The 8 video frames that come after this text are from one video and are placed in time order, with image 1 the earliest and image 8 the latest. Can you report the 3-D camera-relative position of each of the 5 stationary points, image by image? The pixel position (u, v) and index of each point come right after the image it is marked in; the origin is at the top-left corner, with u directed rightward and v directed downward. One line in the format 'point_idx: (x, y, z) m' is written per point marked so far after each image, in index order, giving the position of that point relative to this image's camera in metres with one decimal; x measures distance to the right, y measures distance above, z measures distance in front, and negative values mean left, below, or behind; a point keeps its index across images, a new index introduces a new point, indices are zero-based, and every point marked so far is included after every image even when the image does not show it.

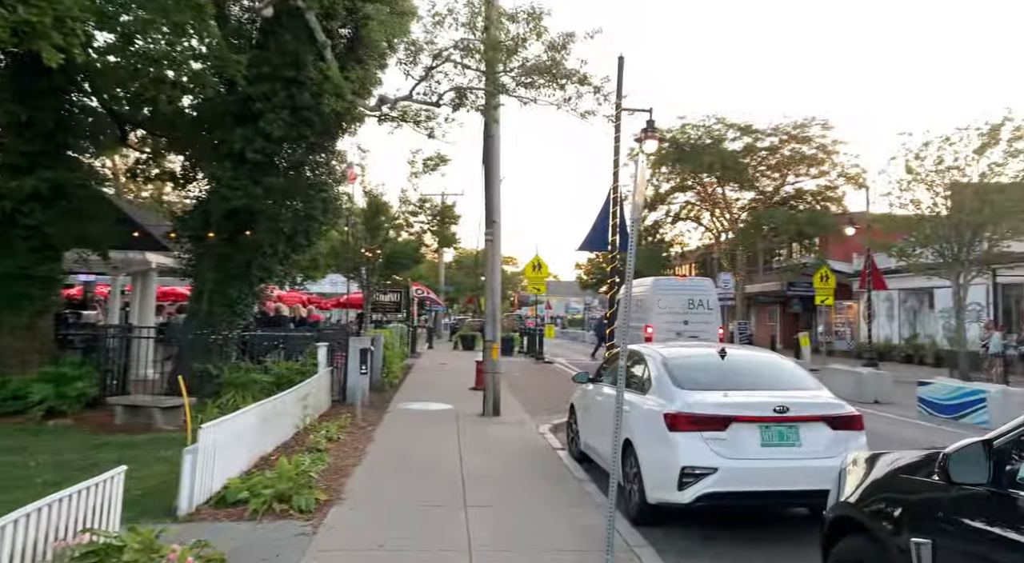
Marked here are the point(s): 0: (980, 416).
0: (+7.4, -2.1, +11.3) m
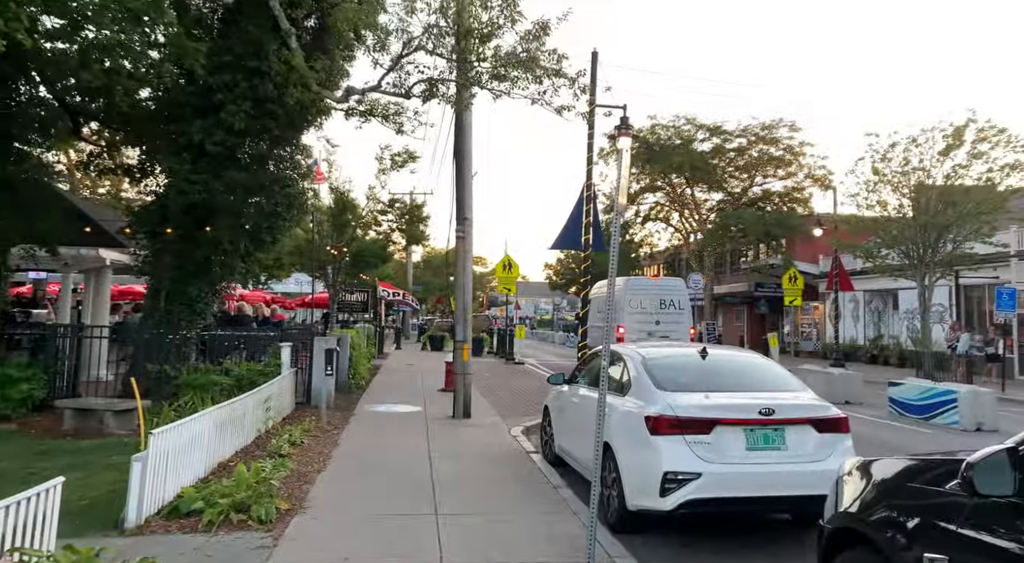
0: (+7.0, -2.1, +11.3) m
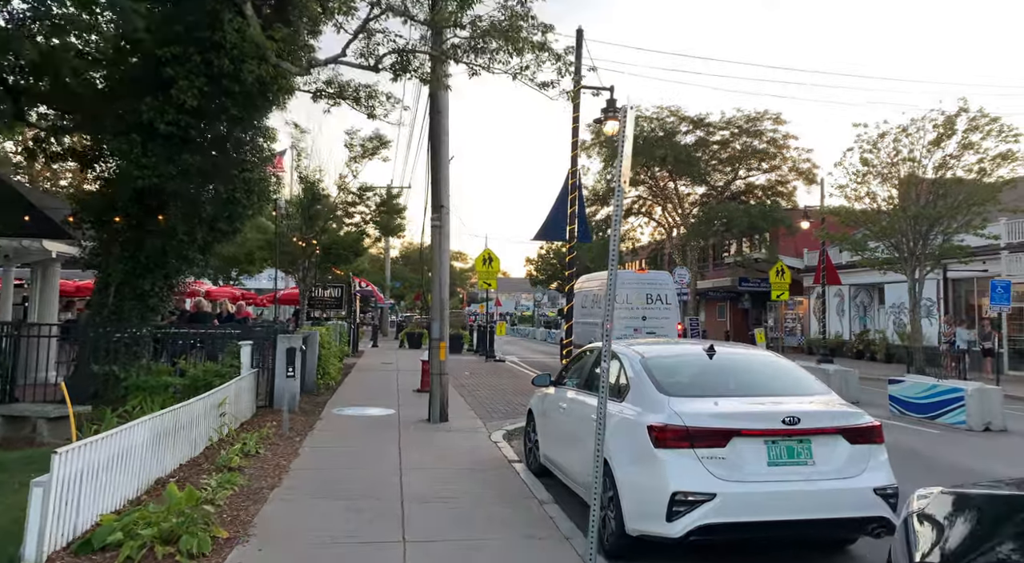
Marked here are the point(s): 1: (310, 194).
0: (+6.7, -2.0, +10.7) m
1: (-5.4, +2.3, +19.0) m
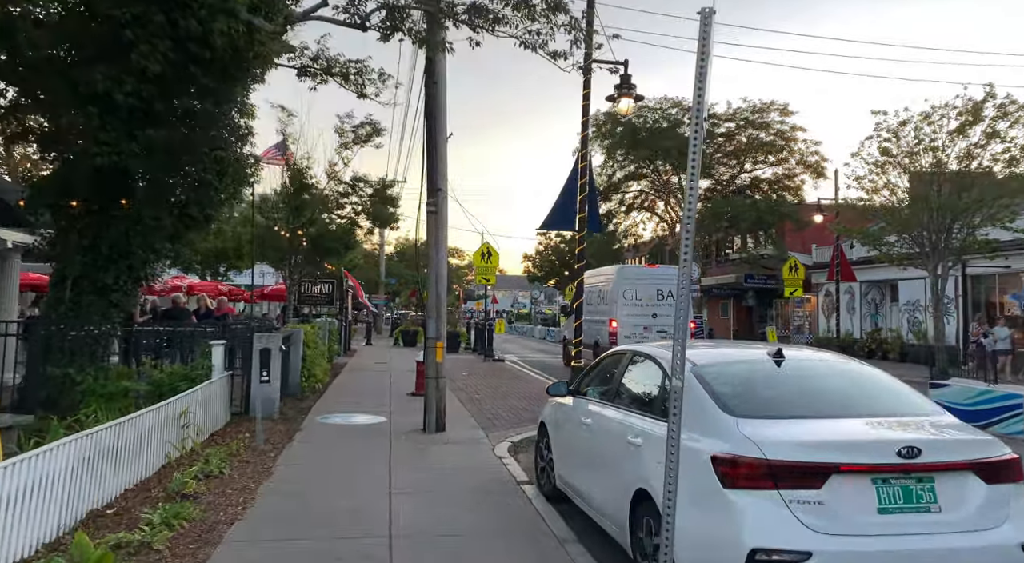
0: (+6.7, -1.9, +9.6) m
1: (-5.4, +2.4, +17.8) m
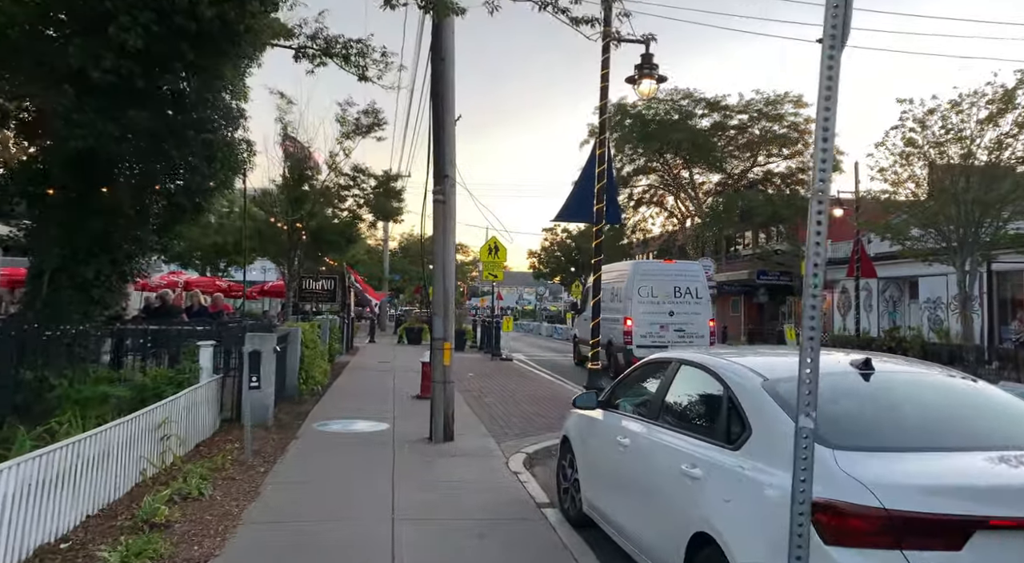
0: (+6.9, -1.9, +8.7) m
1: (-5.2, +2.6, +17.0) m
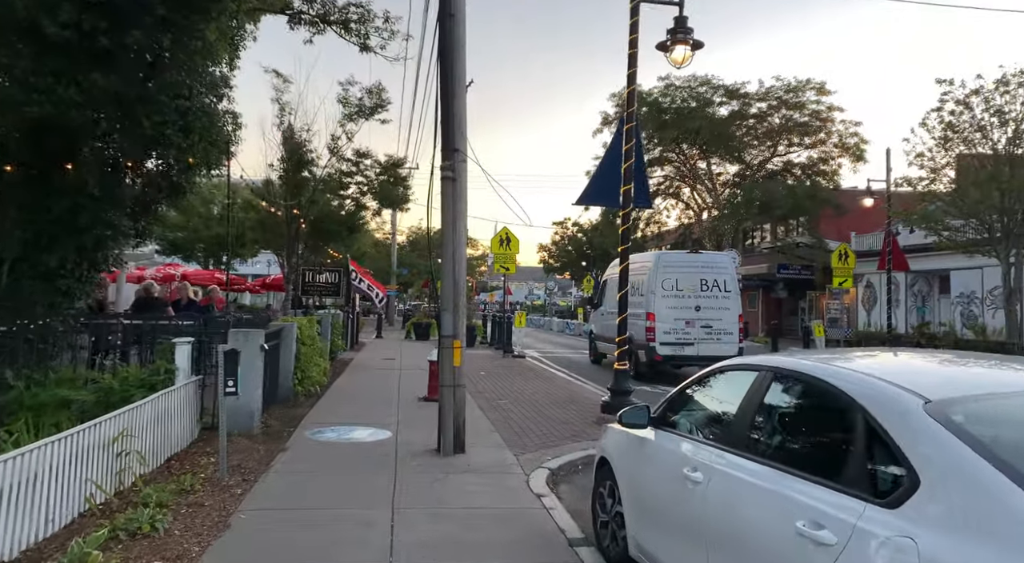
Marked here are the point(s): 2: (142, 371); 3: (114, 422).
0: (+7.1, -1.8, +7.6) m
1: (-4.9, +2.7, +16.0) m
2: (-4.0, -1.0, +7.7) m
3: (-3.0, -1.1, +5.4) m
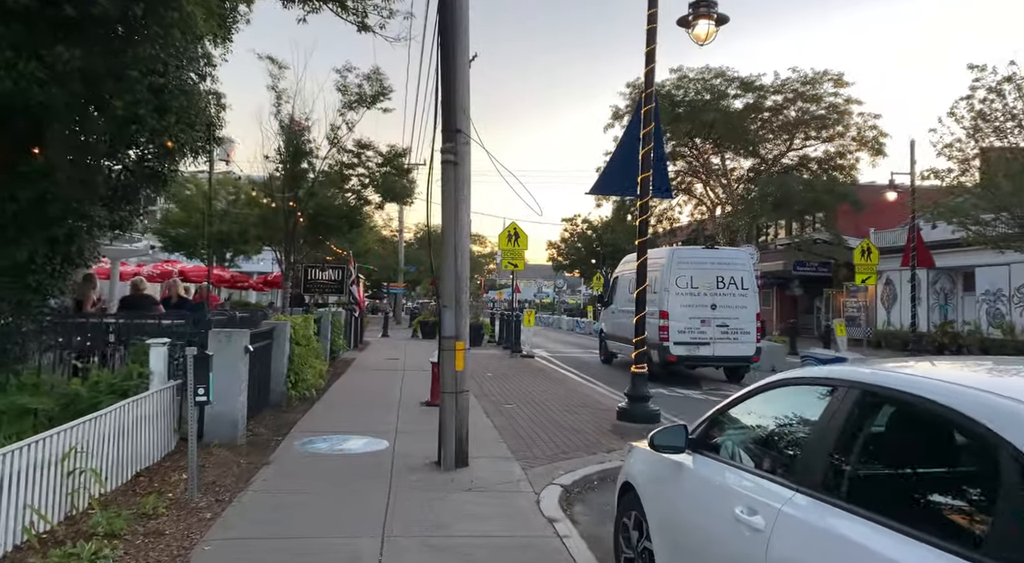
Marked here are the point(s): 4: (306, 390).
0: (+7.2, -1.7, +6.8) m
1: (-4.7, +2.8, +15.3) m
2: (-3.9, -0.9, +7.0) m
3: (-3.0, -1.0, +4.8) m
4: (-3.0, -1.6, +10.1) m
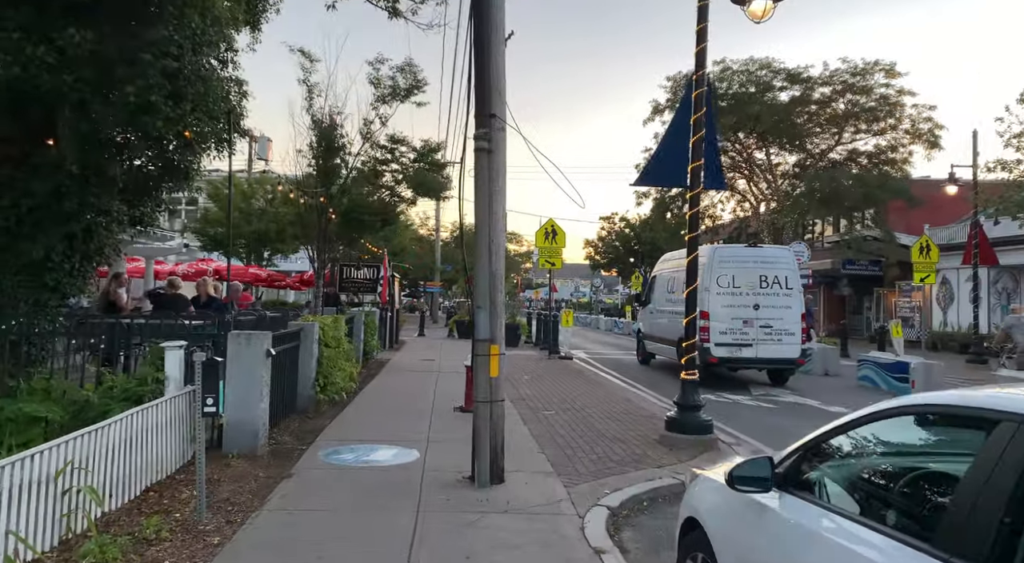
0: (+7.5, -1.7, +5.8) m
1: (-3.9, +2.8, +15.0) m
2: (-3.5, -0.9, +6.6) m
3: (-2.7, -1.0, +4.3) m
4: (-2.4, -1.5, +9.7) m
